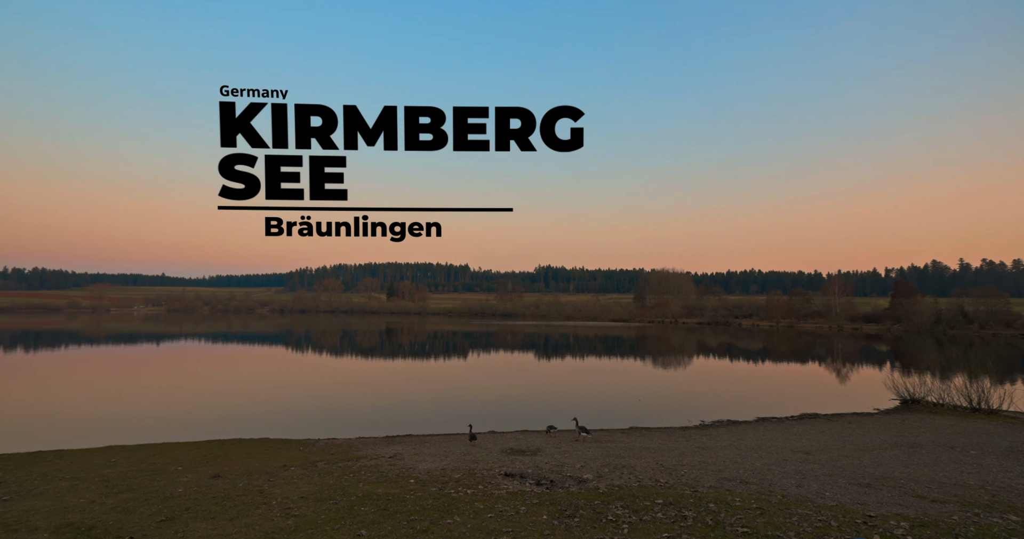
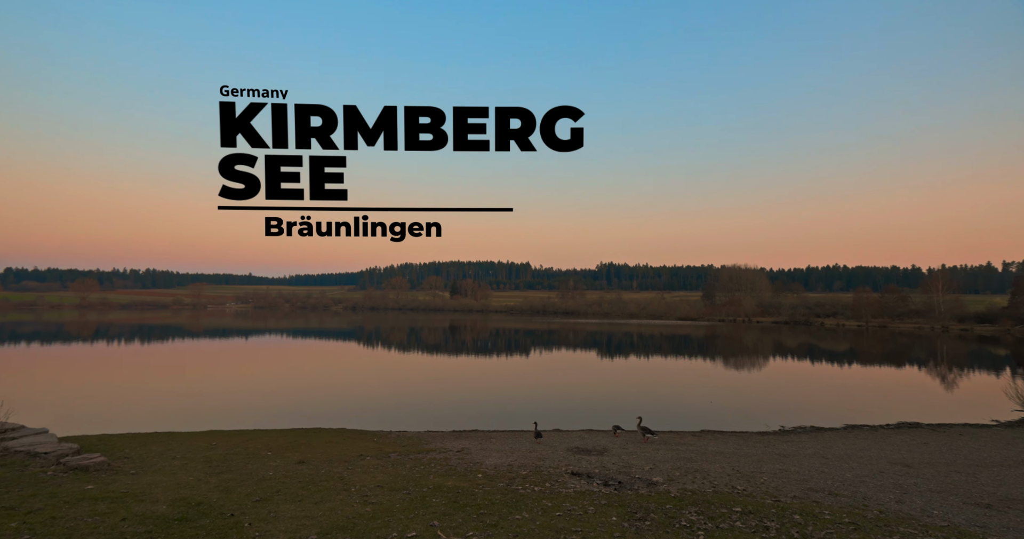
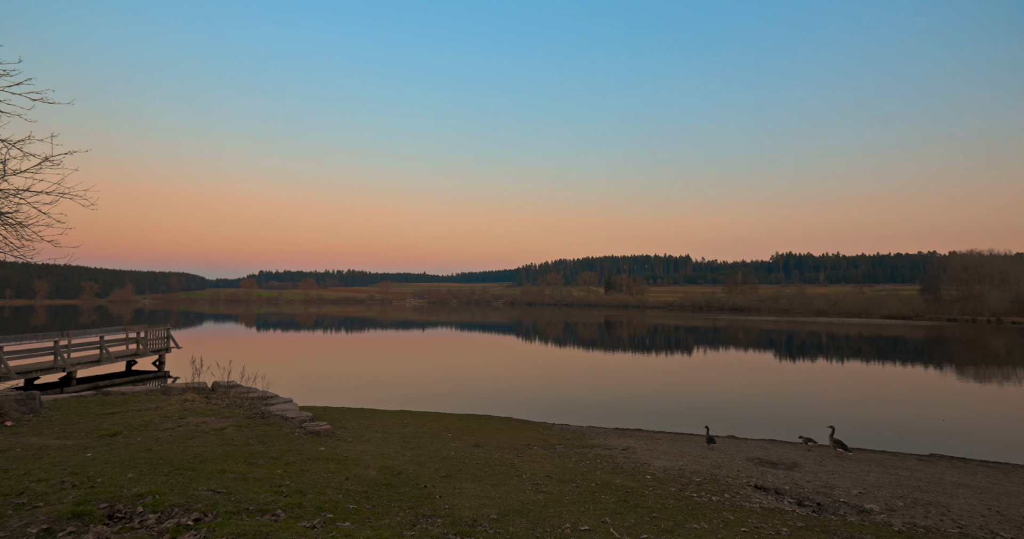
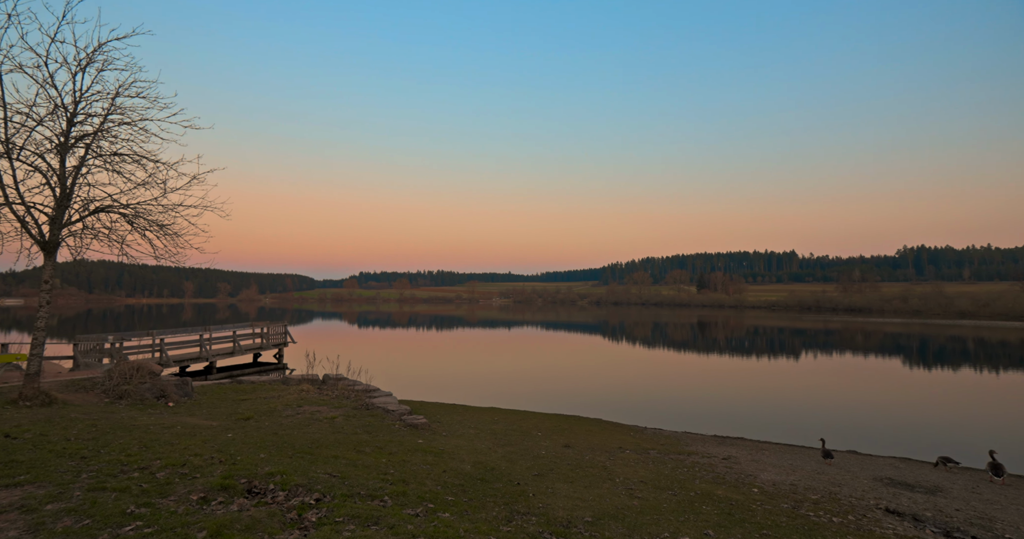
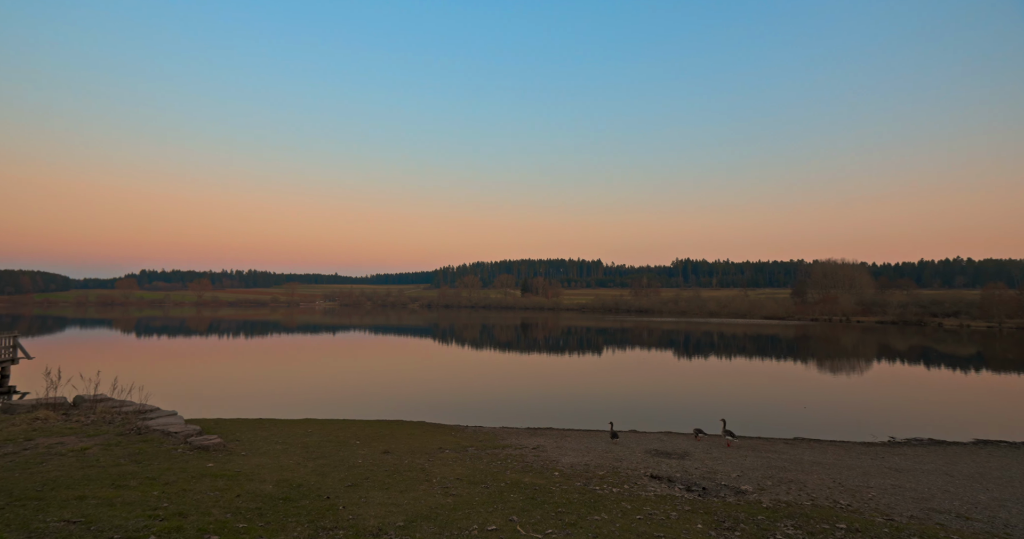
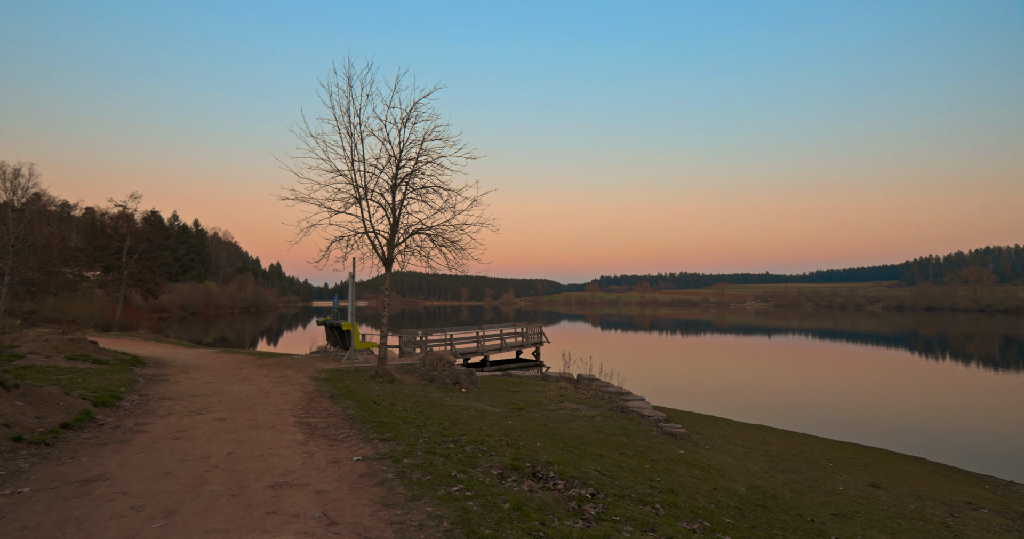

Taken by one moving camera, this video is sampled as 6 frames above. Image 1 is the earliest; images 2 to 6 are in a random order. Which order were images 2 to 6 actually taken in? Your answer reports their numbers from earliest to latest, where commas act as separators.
2, 5, 3, 4, 6
